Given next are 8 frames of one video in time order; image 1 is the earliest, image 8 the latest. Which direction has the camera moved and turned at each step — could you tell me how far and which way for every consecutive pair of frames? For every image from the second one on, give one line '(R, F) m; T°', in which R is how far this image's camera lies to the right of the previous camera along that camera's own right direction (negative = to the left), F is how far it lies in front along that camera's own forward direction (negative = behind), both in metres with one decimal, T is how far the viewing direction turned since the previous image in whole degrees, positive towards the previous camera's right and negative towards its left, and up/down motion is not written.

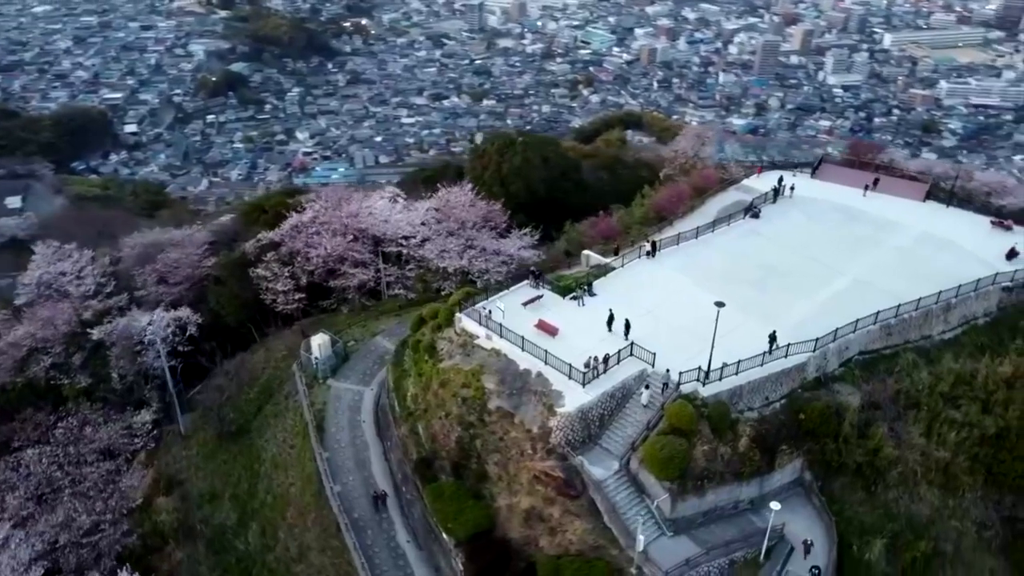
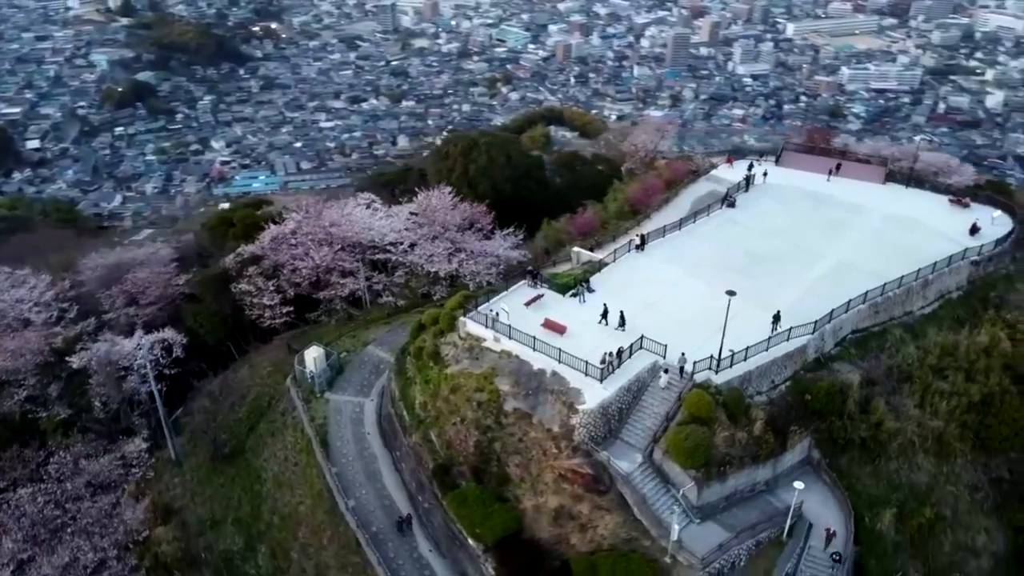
(-1.6, +0.1) m; +5°
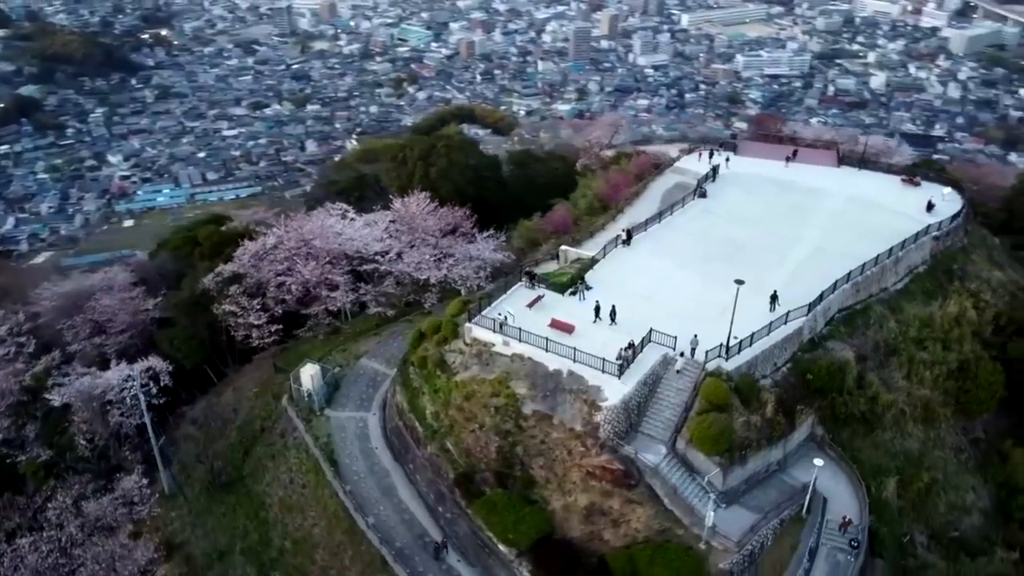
(-1.9, +0.1) m; +6°
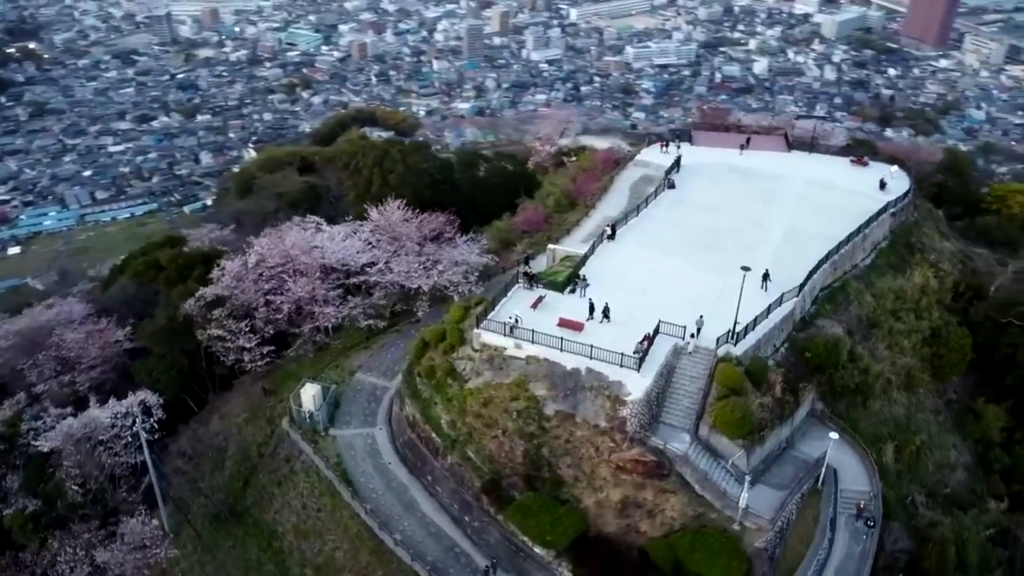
(-2.1, +0.2) m; +7°
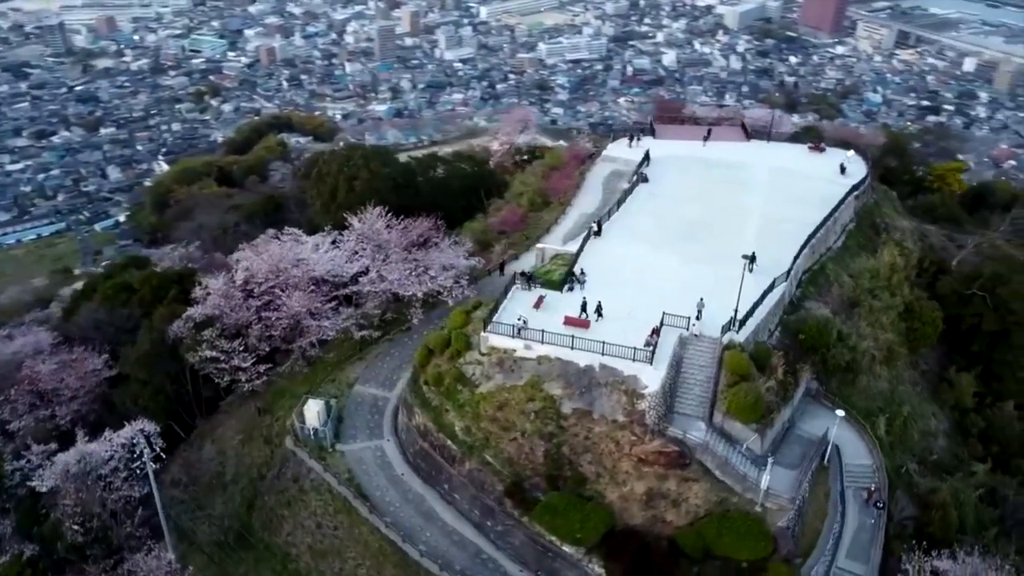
(-1.7, +0.1) m; +6°
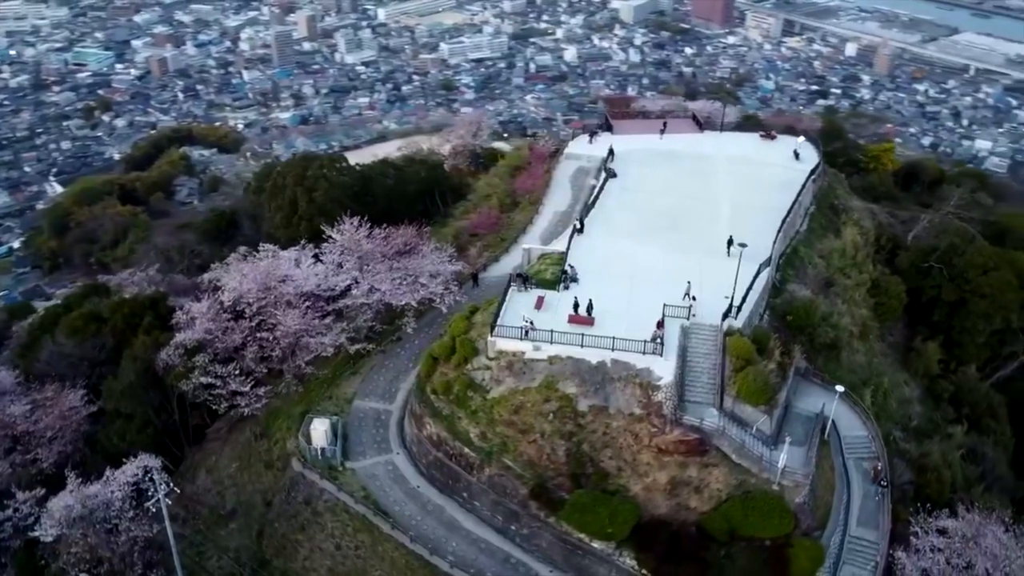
(-1.8, +0.1) m; +6°
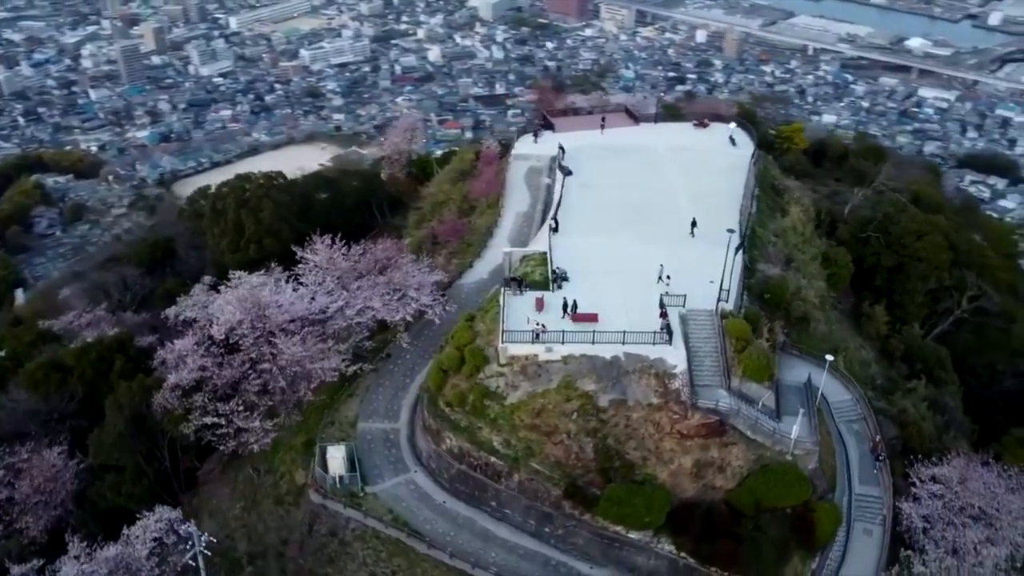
(-2.6, +0.2) m; +9°
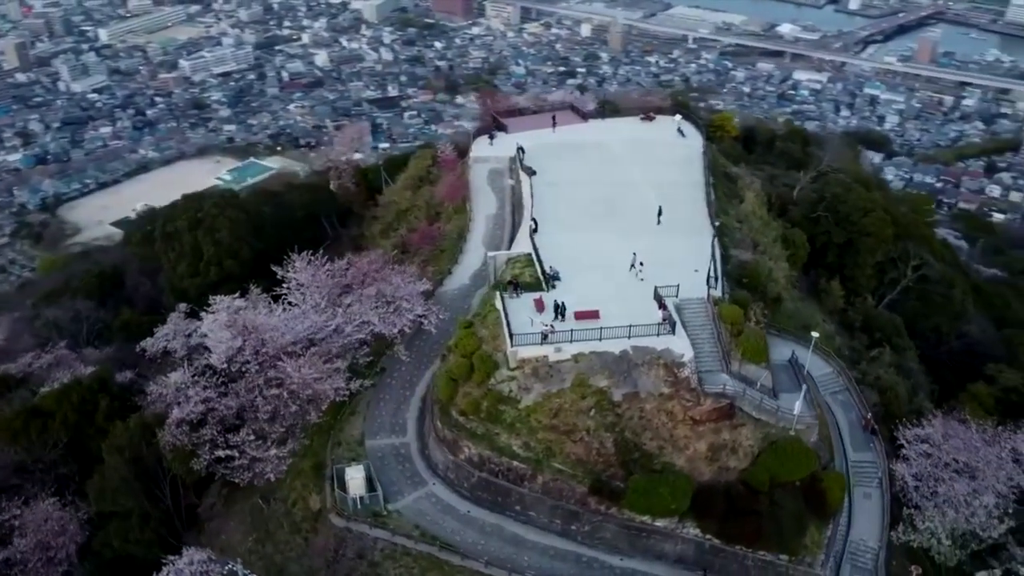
(-2.1, +0.1) m; +7°
